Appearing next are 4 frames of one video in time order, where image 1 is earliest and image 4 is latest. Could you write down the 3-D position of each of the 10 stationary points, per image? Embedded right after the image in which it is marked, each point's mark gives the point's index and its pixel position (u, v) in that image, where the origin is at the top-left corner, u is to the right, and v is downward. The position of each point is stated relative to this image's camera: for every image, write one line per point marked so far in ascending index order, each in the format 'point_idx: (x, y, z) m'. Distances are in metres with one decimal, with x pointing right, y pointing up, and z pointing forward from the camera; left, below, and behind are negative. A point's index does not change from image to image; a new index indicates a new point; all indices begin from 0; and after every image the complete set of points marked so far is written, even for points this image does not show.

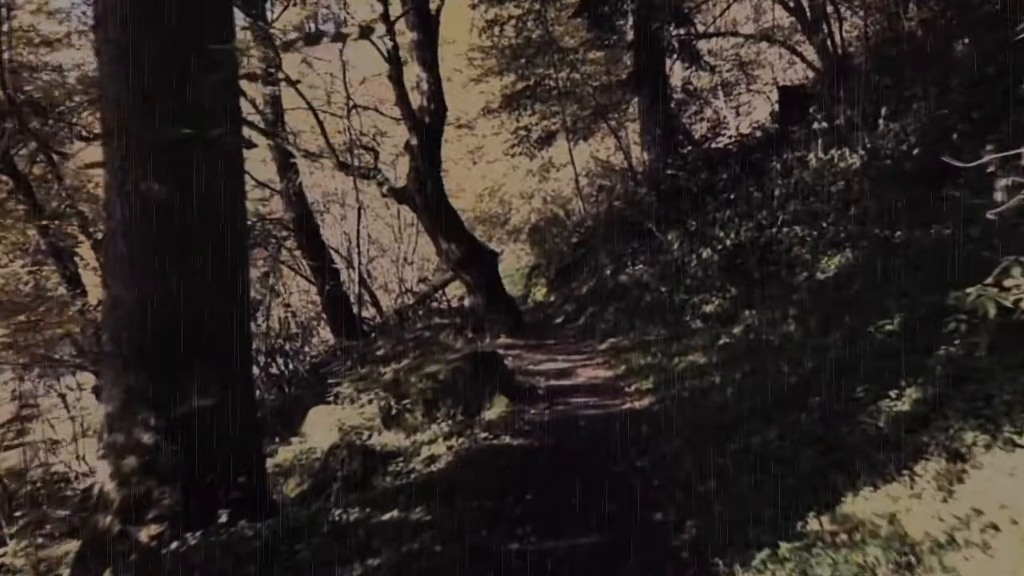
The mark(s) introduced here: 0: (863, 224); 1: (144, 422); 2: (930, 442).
0: (+7.2, +1.3, +12.1) m
1: (-3.6, -1.3, +5.8) m
2: (+4.4, -1.6, +6.2) m
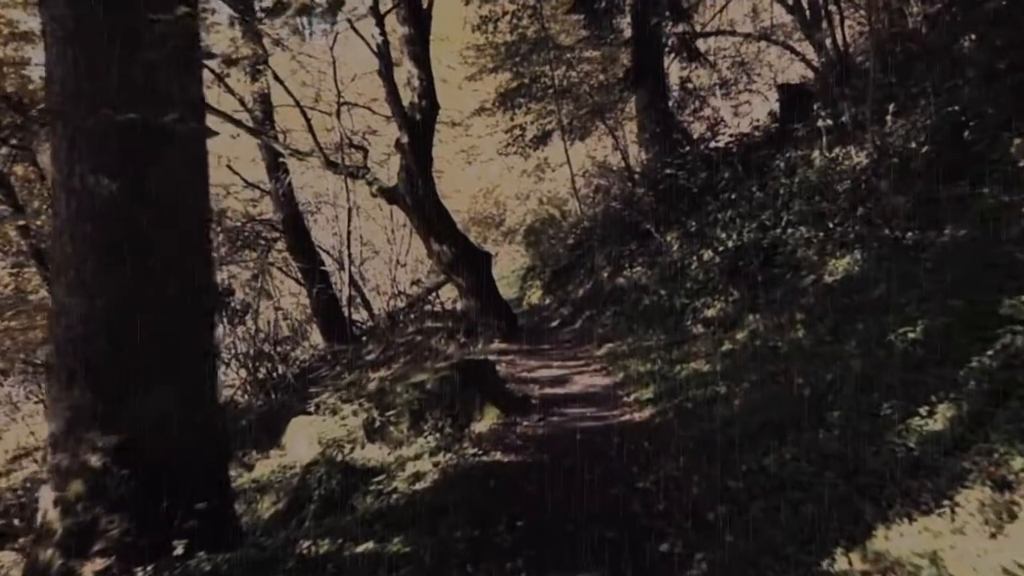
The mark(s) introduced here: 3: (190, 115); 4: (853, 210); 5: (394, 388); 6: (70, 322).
0: (+7.0, +1.2, +11.6) m
1: (-3.7, -1.3, +5.2) m
2: (+4.3, -1.6, +5.6) m
3: (-3.0, +1.6, +5.6) m
4: (+7.0, +1.6, +12.1) m
5: (-1.8, -1.5, +9.0) m
6: (-3.9, -0.3, +5.3) m
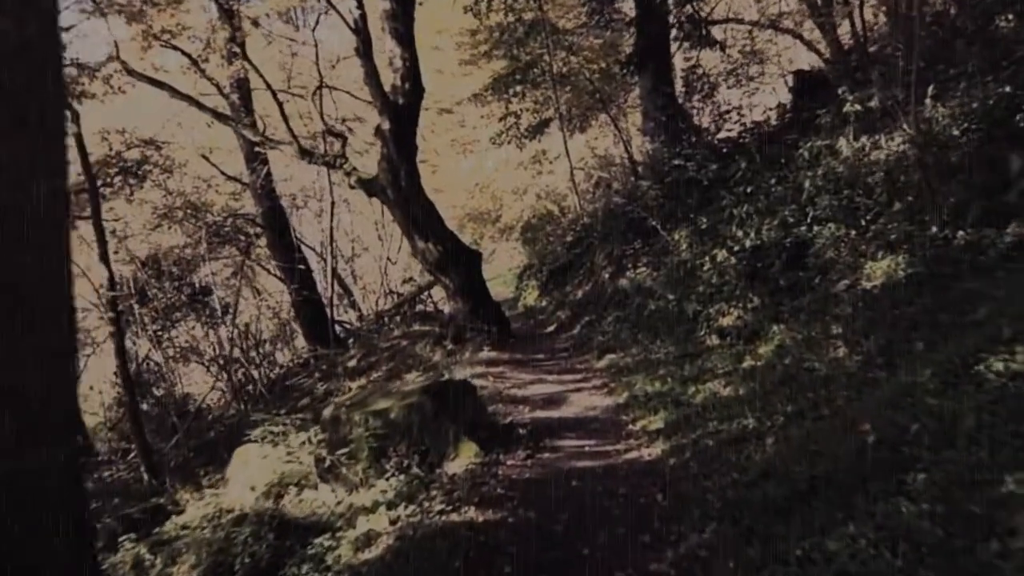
0: (+6.8, +1.1, +10.0) m
1: (-3.9, -1.5, +3.6) m
2: (+4.0, -1.8, +4.1) m
3: (-3.2, +1.5, +4.1) m
4: (+6.8, +1.5, +10.5) m
5: (-2.0, -1.6, +7.5) m
6: (-4.1, -0.4, +3.7) m
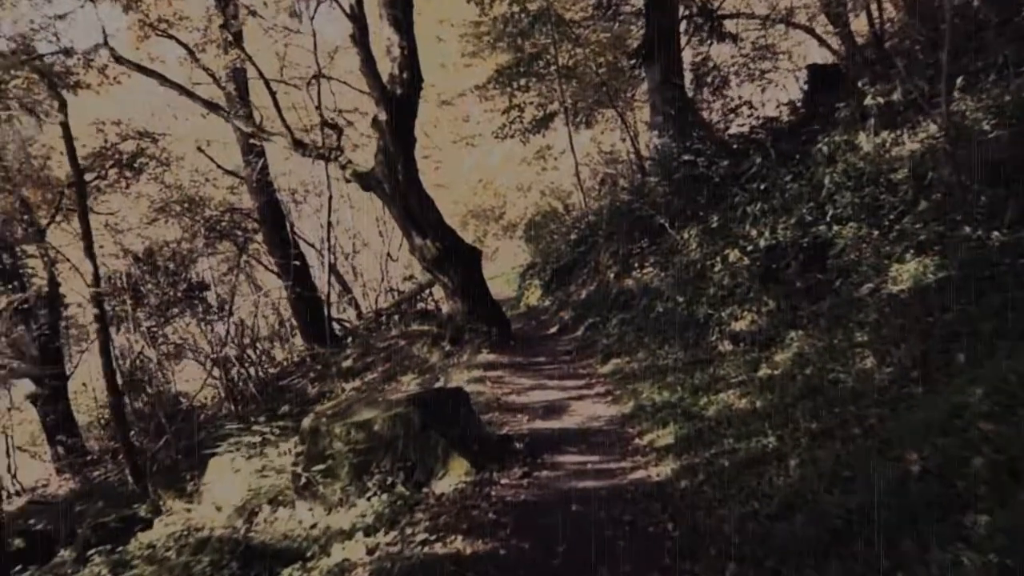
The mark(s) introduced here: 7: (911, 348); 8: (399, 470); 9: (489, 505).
0: (+6.8, +1.0, +9.3) m
1: (-4.0, -1.4, +3.0) m
2: (+4.0, -1.9, +3.4) m
3: (-3.3, +1.5, +3.5) m
4: (+6.8, +1.4, +9.8) m
5: (-2.1, -1.6, +6.9) m
6: (-4.2, -0.4, +3.1) m
7: (+4.7, -0.6, +7.0) m
8: (-1.2, -2.0, +6.4) m
9: (-0.2, -2.1, +6.0) m
